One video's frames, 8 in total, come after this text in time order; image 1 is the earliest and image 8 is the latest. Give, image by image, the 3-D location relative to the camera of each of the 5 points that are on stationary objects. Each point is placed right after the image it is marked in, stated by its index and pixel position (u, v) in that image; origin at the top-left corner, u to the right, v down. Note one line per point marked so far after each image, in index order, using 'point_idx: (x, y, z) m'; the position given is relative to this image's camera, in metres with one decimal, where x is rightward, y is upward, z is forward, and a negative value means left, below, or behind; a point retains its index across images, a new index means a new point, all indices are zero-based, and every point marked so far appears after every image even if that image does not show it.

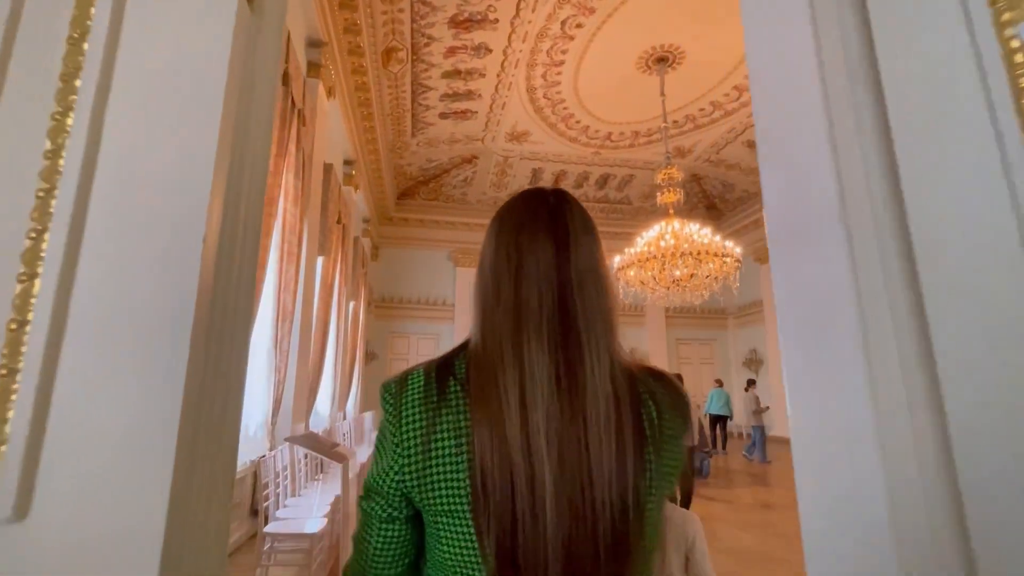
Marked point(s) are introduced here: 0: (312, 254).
0: (-2.0, +0.4, +4.9) m
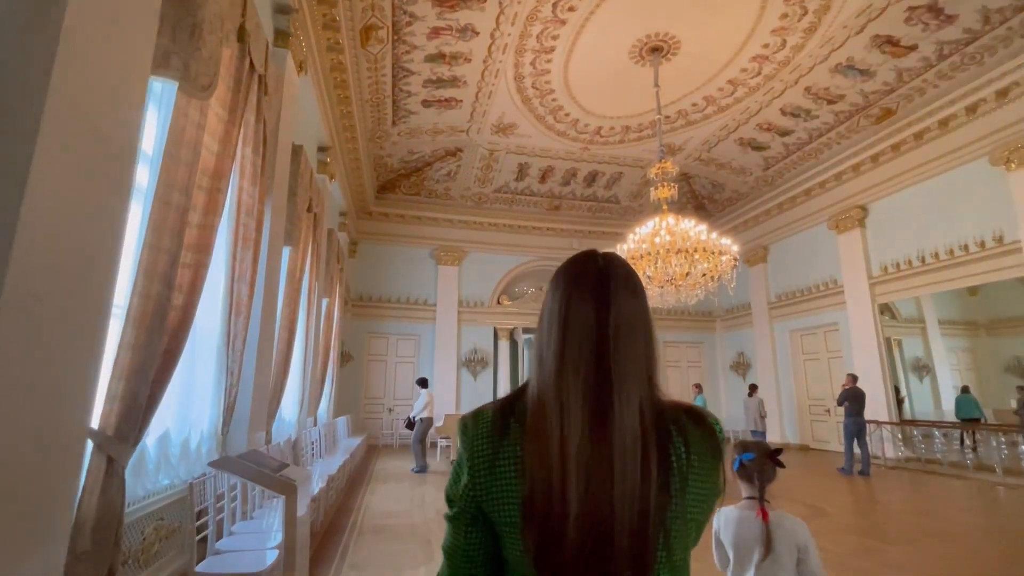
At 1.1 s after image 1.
0: (-2.1, +0.4, +4.4) m
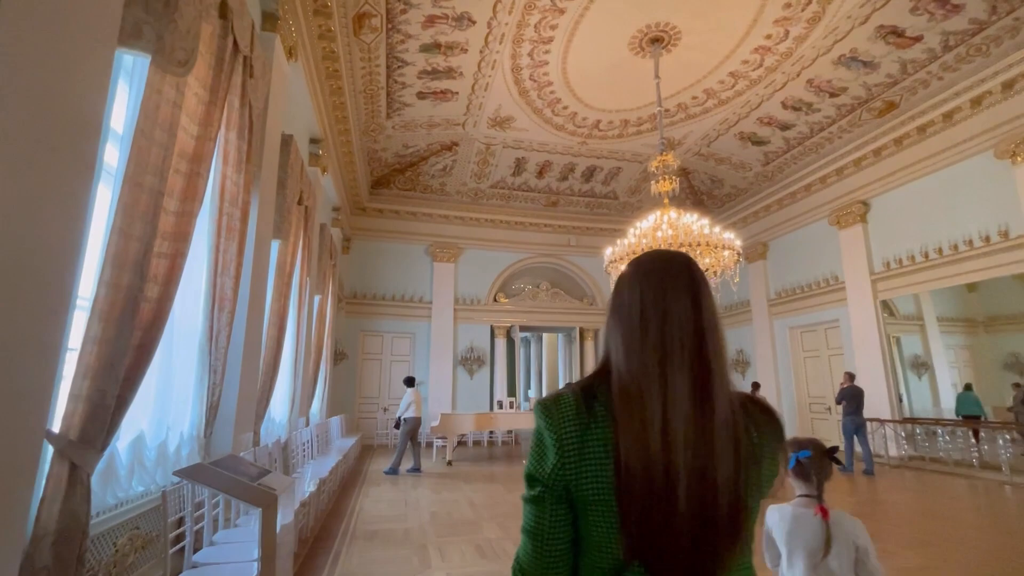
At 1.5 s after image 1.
0: (-2.1, +0.5, +4.2) m
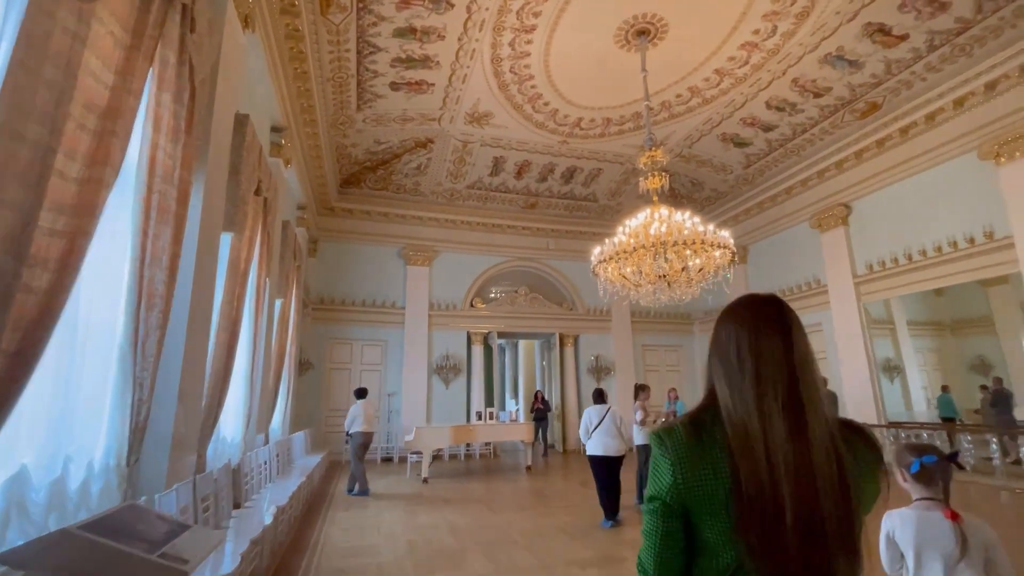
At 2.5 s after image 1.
0: (-2.2, +0.5, +3.6) m
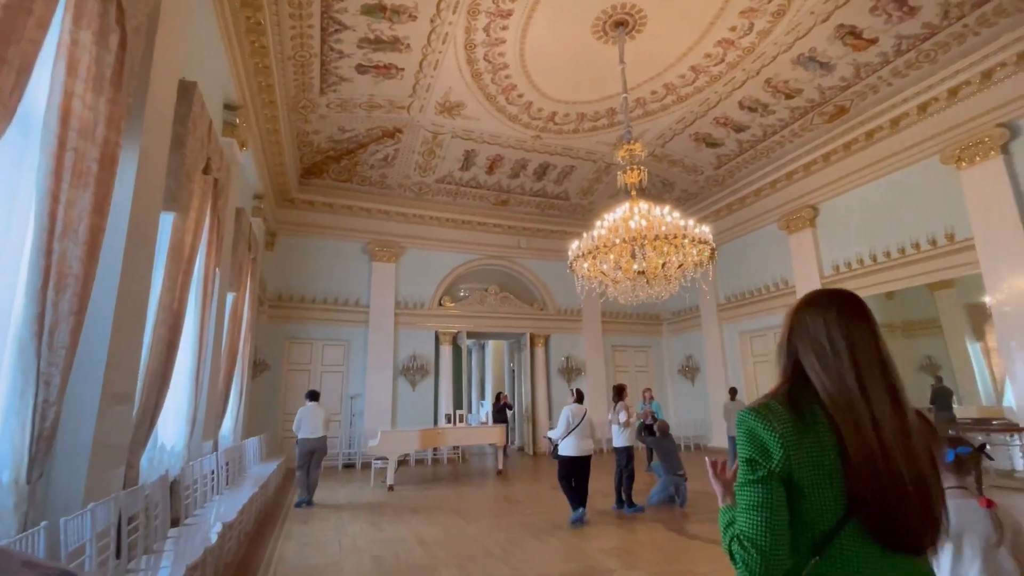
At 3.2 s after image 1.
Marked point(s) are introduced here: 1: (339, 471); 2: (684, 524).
0: (-2.4, +0.6, +3.1) m
1: (-3.2, -3.4, +8.9) m
2: (+1.7, -2.3, +4.8) m
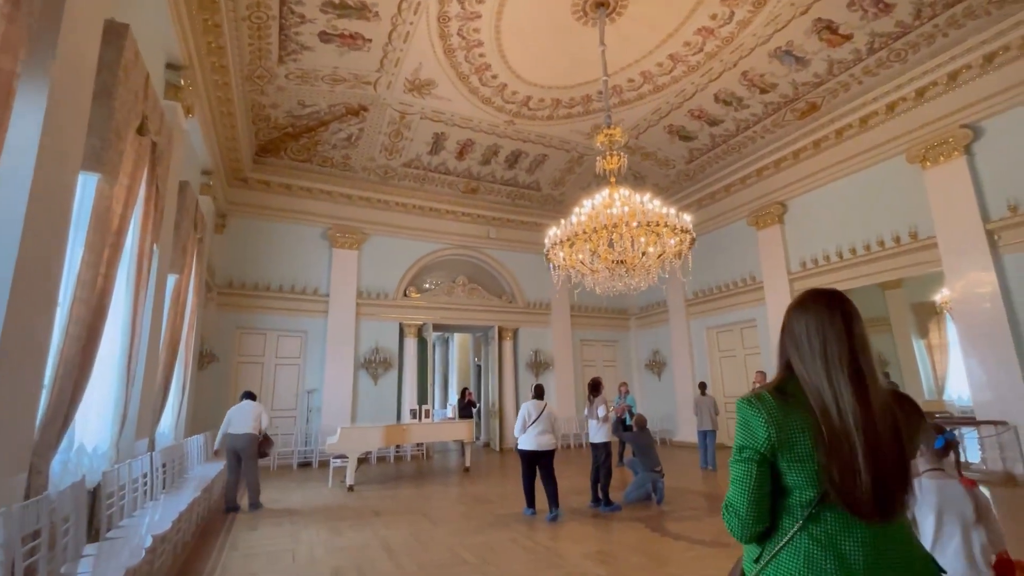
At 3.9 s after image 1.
0: (-2.4, +0.7, +2.6) m
1: (-3.8, -3.1, +8.3) m
2: (+1.4, -2.2, +4.6) m
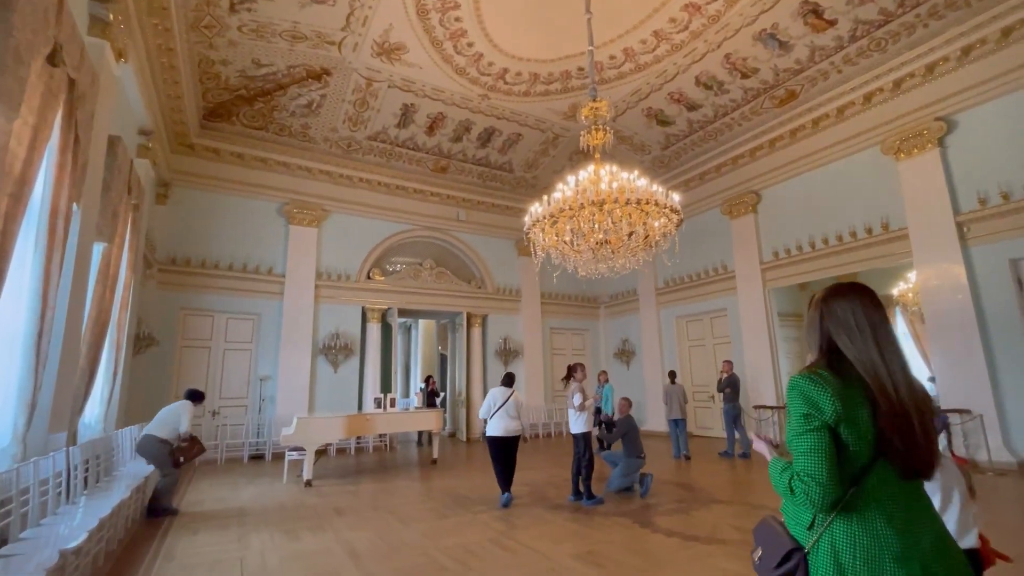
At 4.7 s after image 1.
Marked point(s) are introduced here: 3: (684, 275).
0: (-2.4, +0.9, +2.0) m
1: (-4.3, -2.8, +7.7) m
2: (+1.2, -2.1, +4.4) m
3: (+3.9, +0.3, +11.0) m
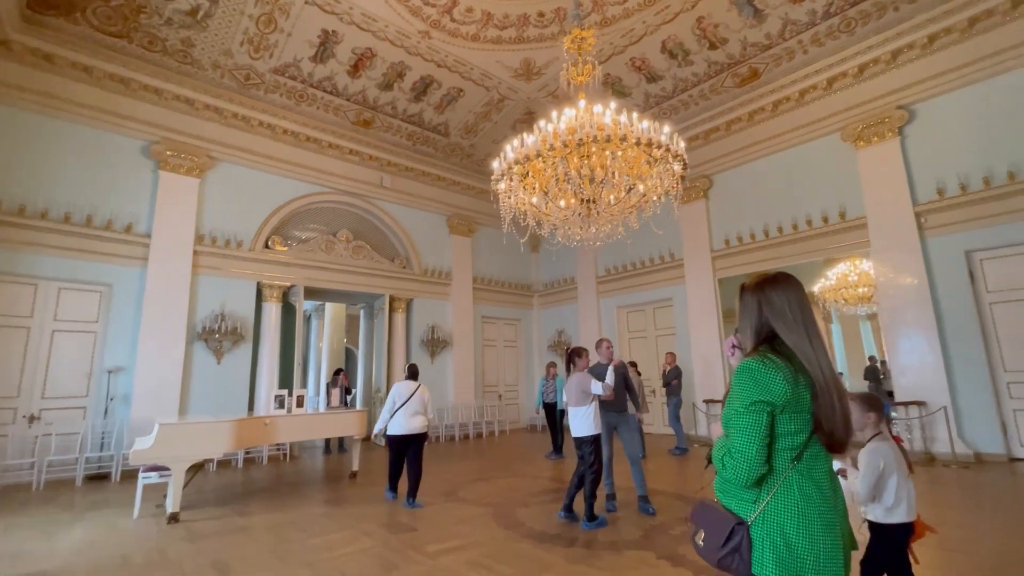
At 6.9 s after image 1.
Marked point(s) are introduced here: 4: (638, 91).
0: (-2.0, +1.3, +0.3) m
1: (-5.0, -2.3, +5.5) m
2: (+1.0, -1.8, +3.4) m
3: (+2.5, +0.5, +10.3) m
4: (+2.3, +3.5, +8.7) m
